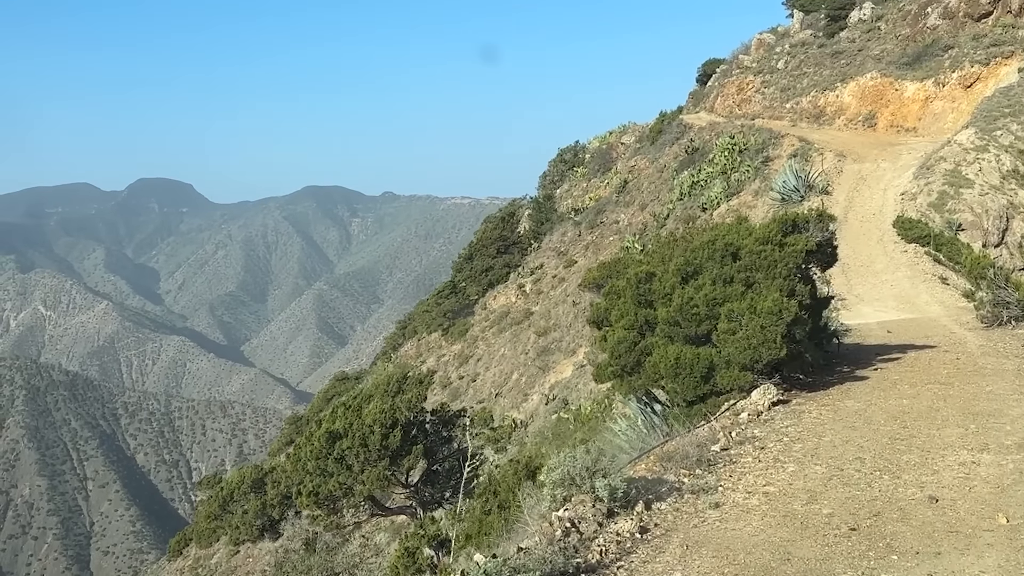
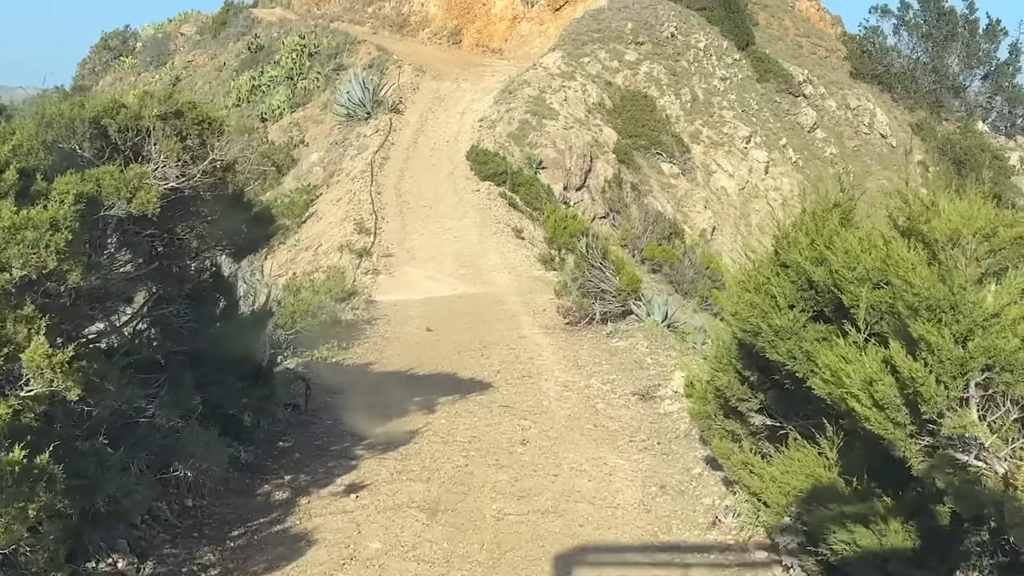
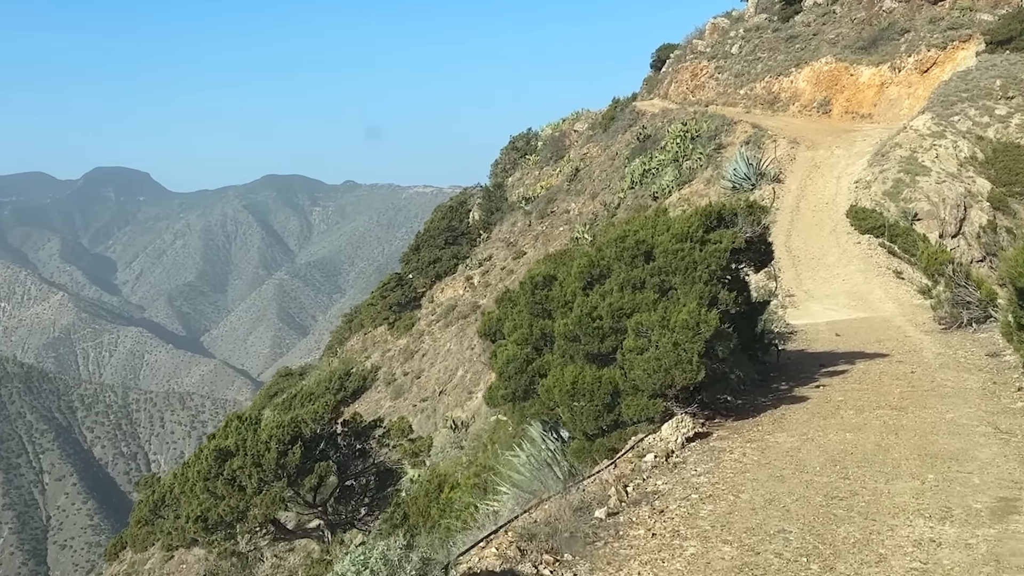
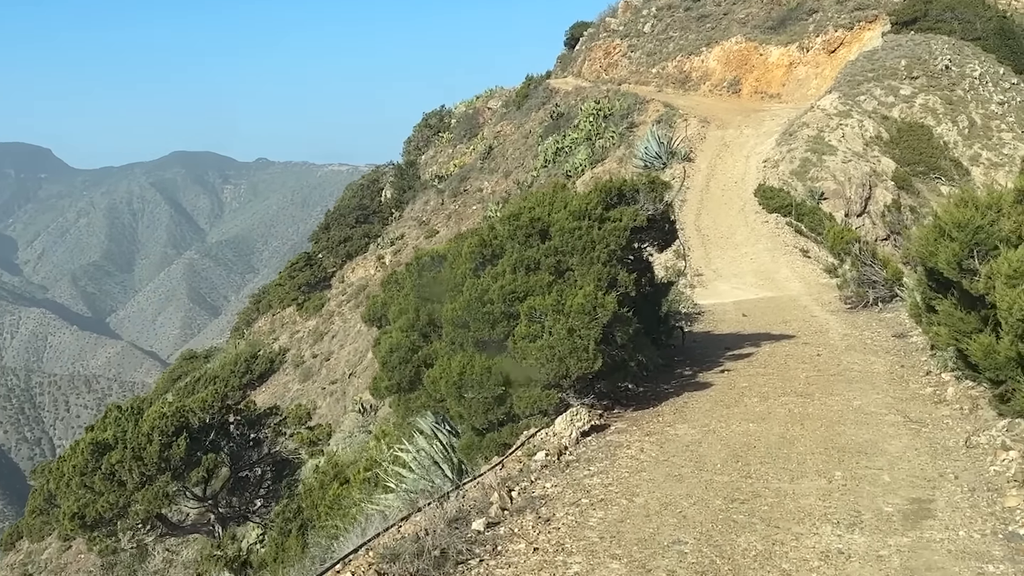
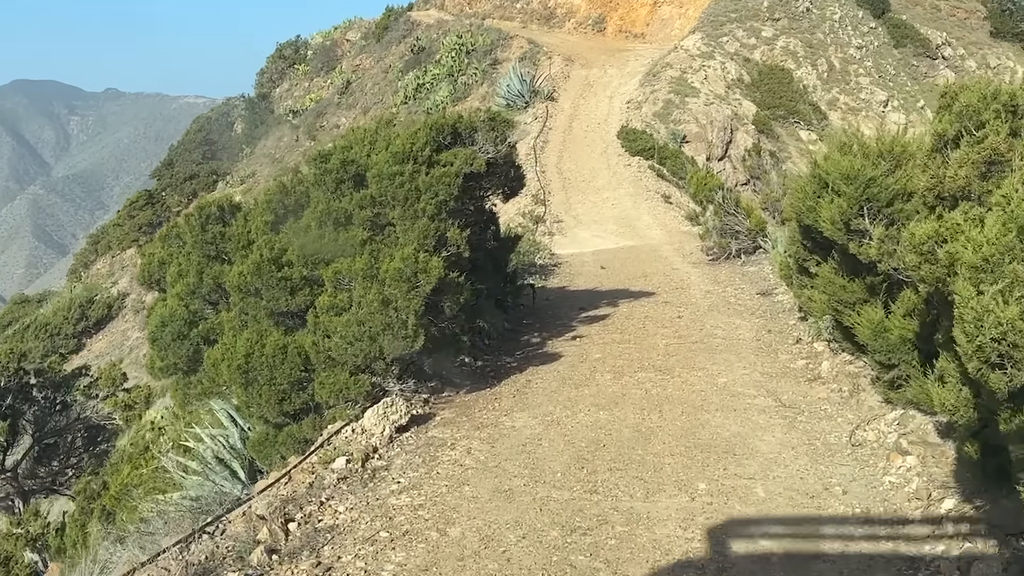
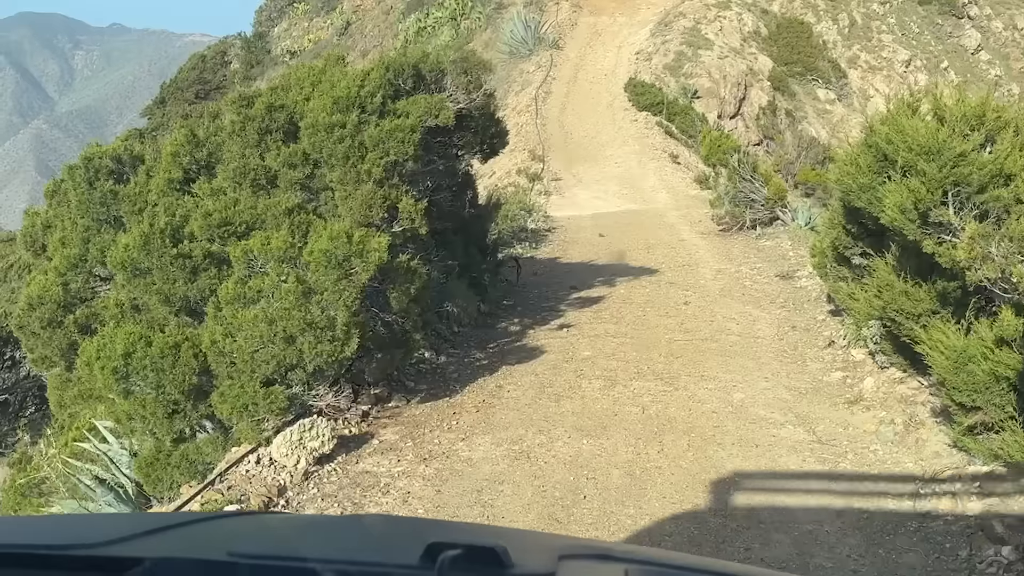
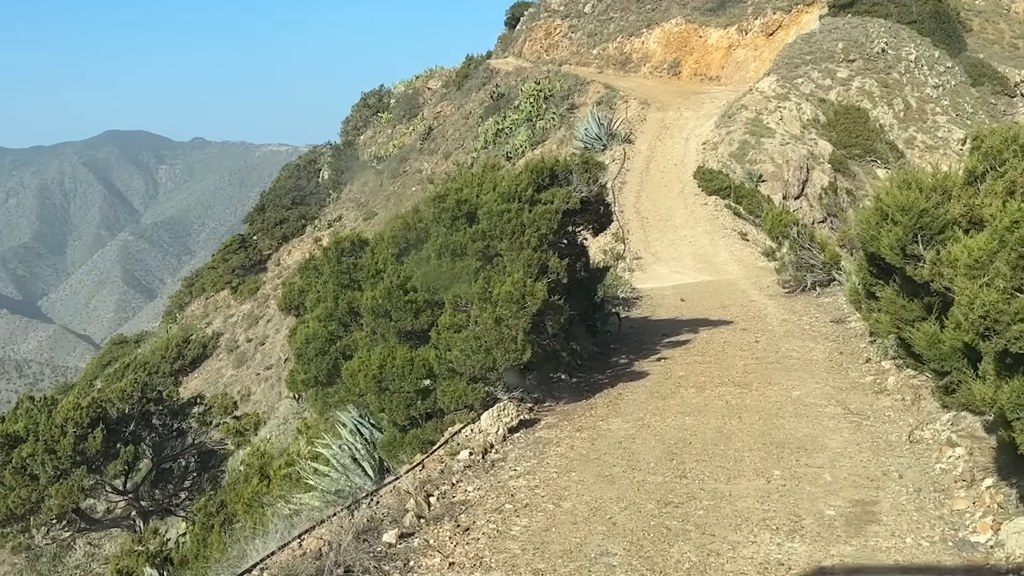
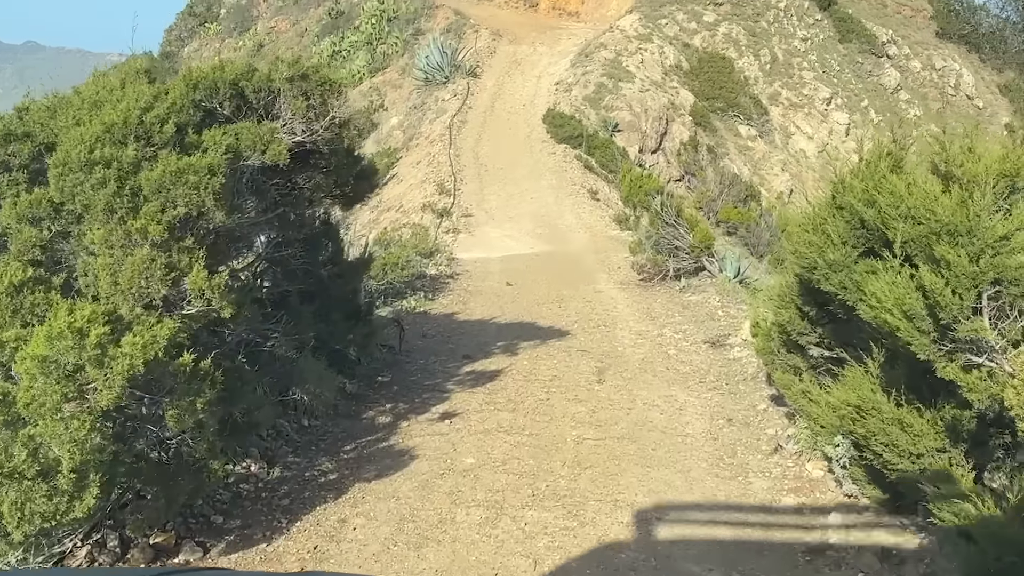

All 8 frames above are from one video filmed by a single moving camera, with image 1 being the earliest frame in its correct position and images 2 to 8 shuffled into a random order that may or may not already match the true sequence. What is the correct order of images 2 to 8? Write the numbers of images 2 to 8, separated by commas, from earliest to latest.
3, 4, 7, 5, 6, 8, 2
